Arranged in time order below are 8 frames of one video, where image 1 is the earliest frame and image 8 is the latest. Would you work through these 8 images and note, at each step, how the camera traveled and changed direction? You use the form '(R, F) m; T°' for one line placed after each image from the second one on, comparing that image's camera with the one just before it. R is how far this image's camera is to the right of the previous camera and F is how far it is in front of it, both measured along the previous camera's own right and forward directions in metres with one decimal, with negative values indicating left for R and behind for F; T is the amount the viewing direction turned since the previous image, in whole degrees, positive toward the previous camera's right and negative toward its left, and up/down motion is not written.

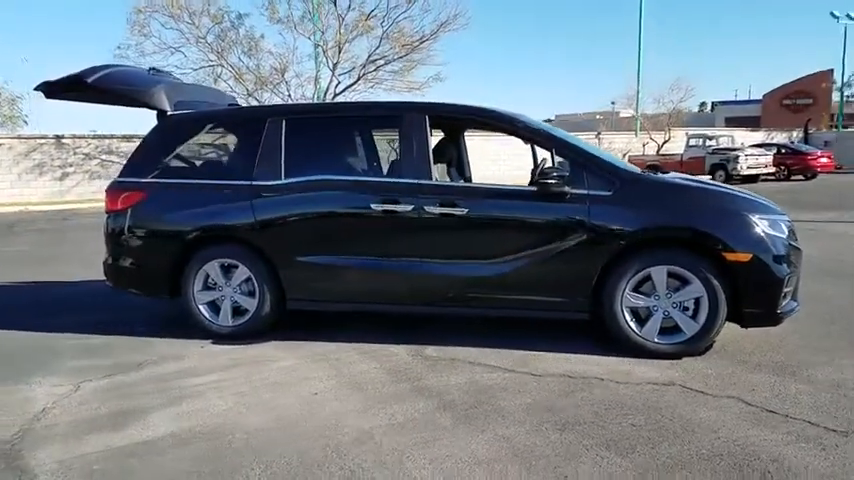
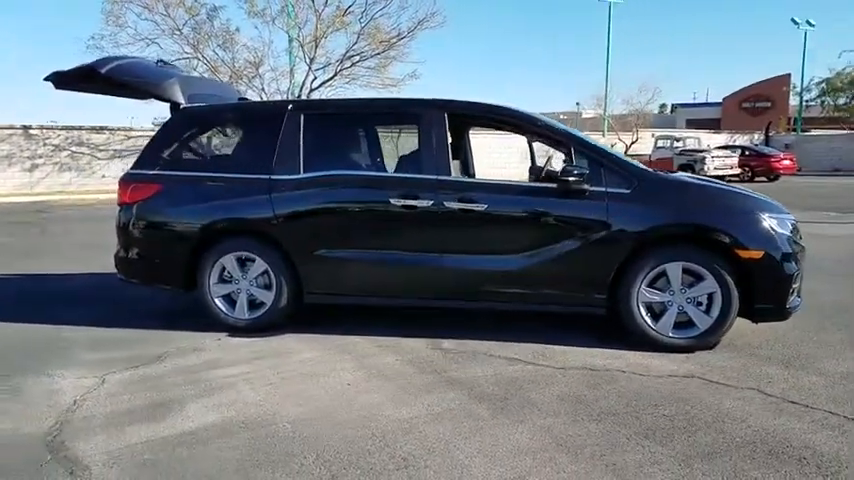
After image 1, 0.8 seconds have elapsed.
(-0.4, 0.0) m; +3°
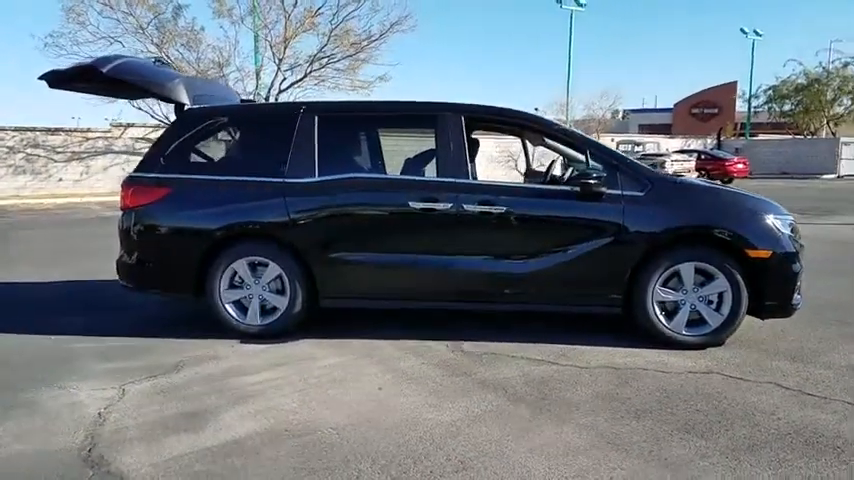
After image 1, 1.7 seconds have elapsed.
(-0.4, 0.0) m; +3°
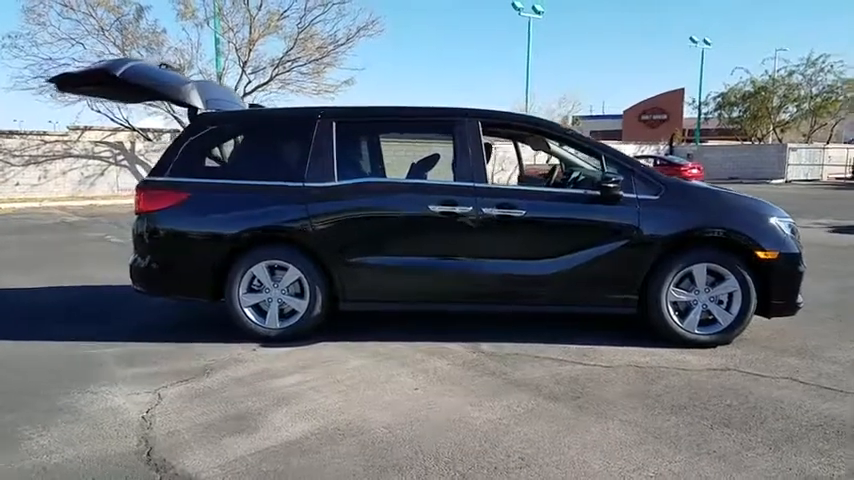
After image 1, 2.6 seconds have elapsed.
(-0.5, 0.0) m; +4°
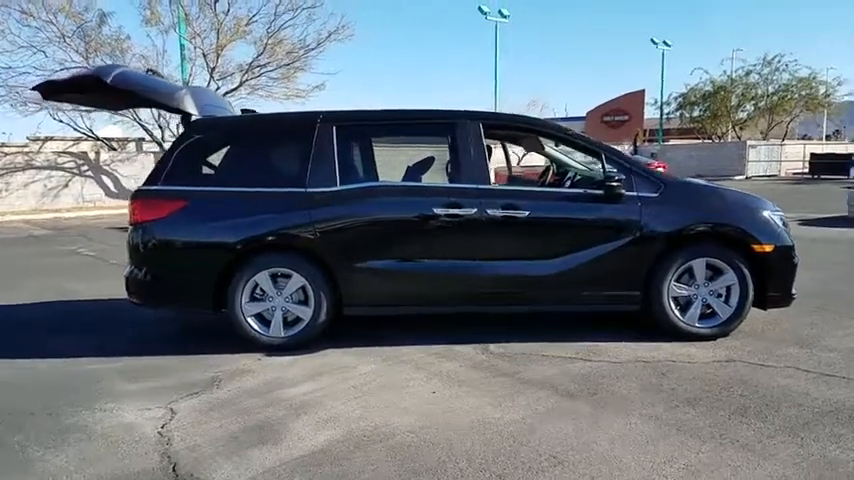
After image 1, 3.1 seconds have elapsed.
(-0.3, 0.0) m; +3°
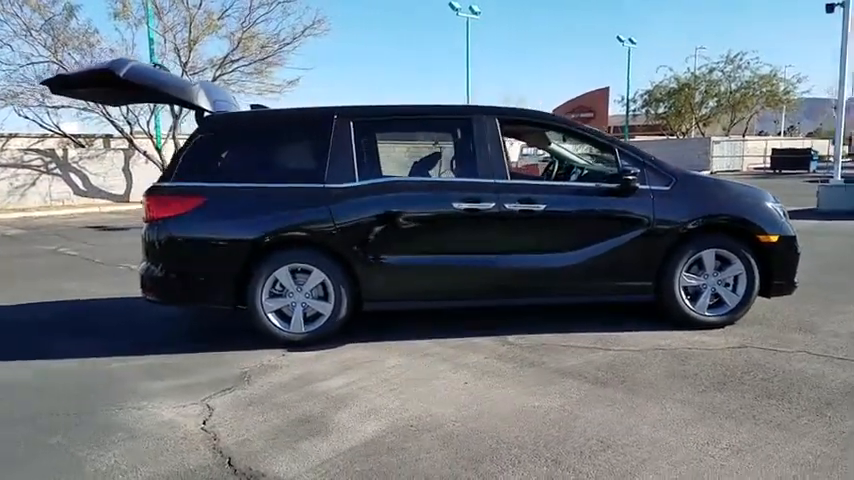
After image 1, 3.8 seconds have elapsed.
(-0.4, 0.0) m; +3°
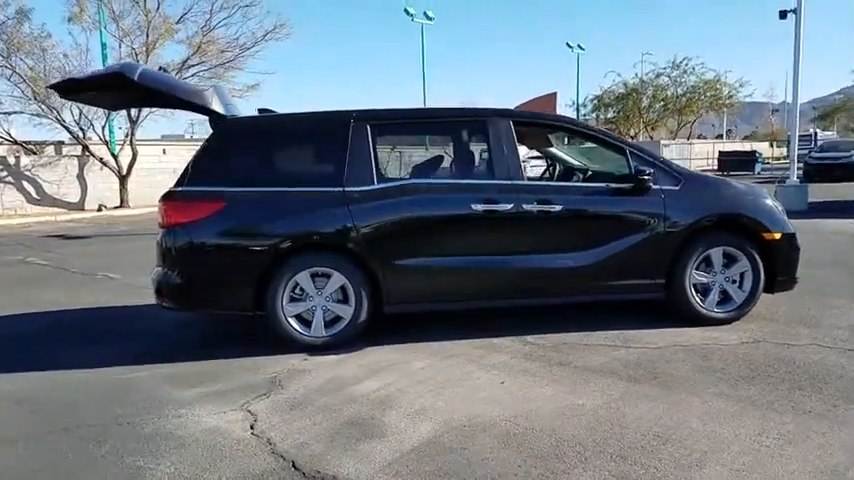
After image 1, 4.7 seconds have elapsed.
(-0.5, 0.0) m; +4°
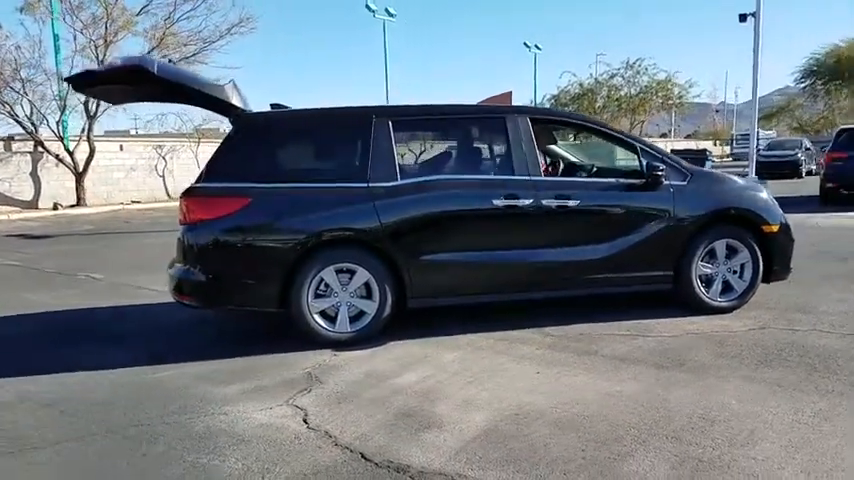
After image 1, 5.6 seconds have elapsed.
(-0.5, -0.1) m; +4°
